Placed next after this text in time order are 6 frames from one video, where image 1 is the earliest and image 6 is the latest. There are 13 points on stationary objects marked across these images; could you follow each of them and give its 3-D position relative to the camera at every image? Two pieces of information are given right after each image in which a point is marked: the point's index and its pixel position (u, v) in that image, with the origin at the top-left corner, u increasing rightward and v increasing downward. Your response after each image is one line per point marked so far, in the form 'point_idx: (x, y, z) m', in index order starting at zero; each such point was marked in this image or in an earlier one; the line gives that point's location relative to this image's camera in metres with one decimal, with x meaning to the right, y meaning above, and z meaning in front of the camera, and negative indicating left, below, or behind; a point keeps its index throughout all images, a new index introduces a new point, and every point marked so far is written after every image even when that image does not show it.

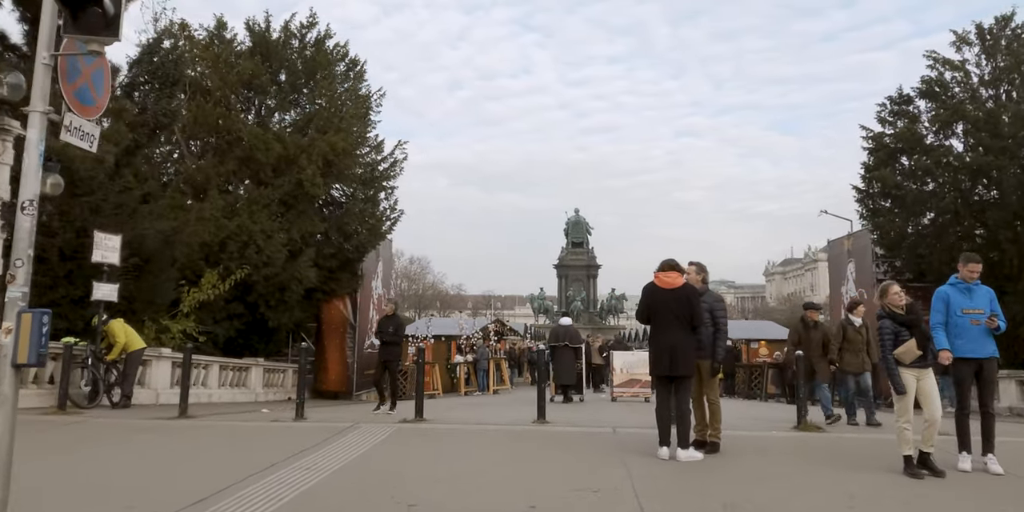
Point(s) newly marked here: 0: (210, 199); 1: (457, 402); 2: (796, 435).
0: (-7.1, +1.4, +18.7) m
1: (-1.2, -3.4, +18.7) m
2: (+3.2, -2.0, +9.1) m
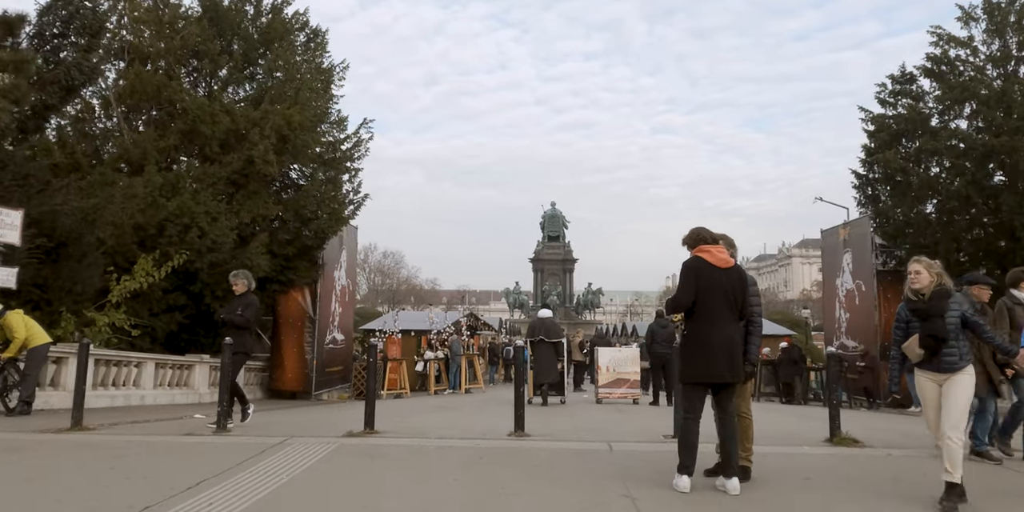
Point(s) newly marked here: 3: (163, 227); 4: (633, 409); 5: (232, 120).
0: (-7.6, +1.7, +16.7) m
1: (-1.8, -3.1, +16.9) m
2: (+2.9, -1.8, +7.4) m
3: (-7.2, +0.6, +16.5) m
4: (+2.1, -2.6, +13.8) m
5: (-6.3, +3.1, +18.2) m
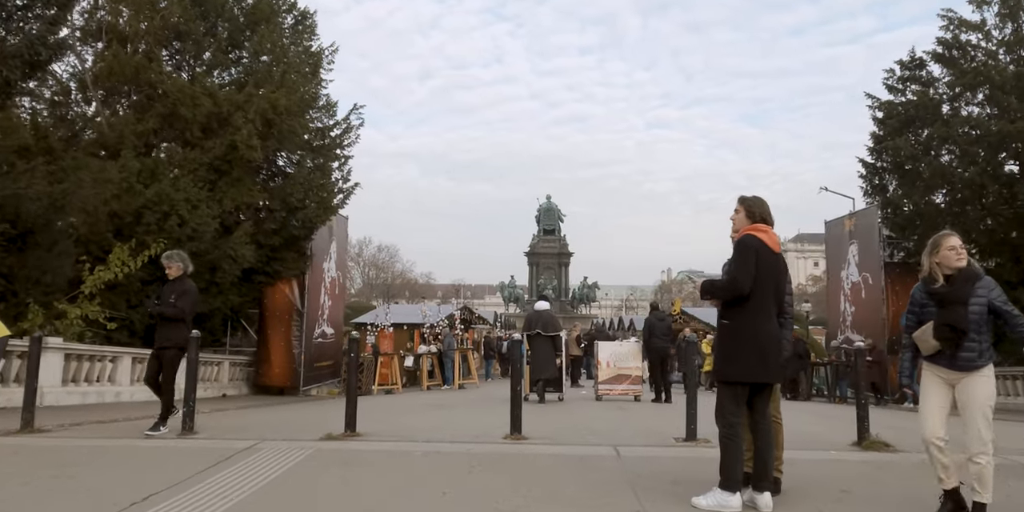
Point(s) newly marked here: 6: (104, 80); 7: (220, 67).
0: (-7.7, +1.9, +15.8) m
1: (-1.9, -2.9, +16.1) m
2: (+2.9, -1.7, +6.6) m
3: (-7.3, +0.8, +15.7) m
4: (+2.0, -2.4, +13.0) m
5: (-6.4, +3.3, +17.4) m
6: (-8.8, +3.8, +17.4) m
7: (-7.2, +4.6, +19.9) m
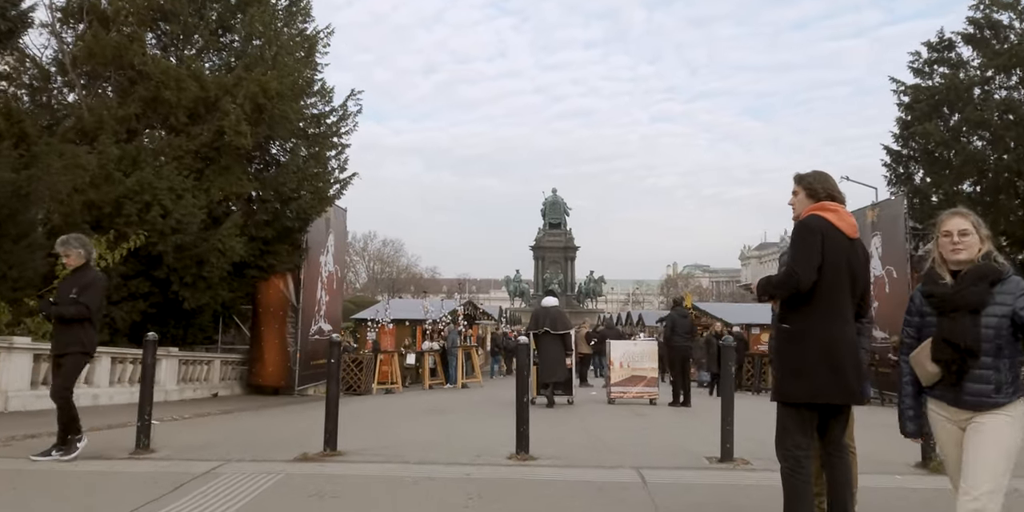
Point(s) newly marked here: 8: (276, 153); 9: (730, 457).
0: (-7.6, +2.0, +14.8) m
1: (-1.8, -2.7, +15.1) m
2: (+3.0, -1.6, +5.6) m
3: (-7.2, +0.9, +14.7) m
4: (+2.1, -2.3, +12.0) m
5: (-6.3, +3.4, +16.3) m
6: (-8.7, +4.0, +16.4) m
7: (-7.1, +4.8, +18.8) m
8: (-5.7, +2.5, +19.3) m
9: (+1.8, -1.6, +6.5) m
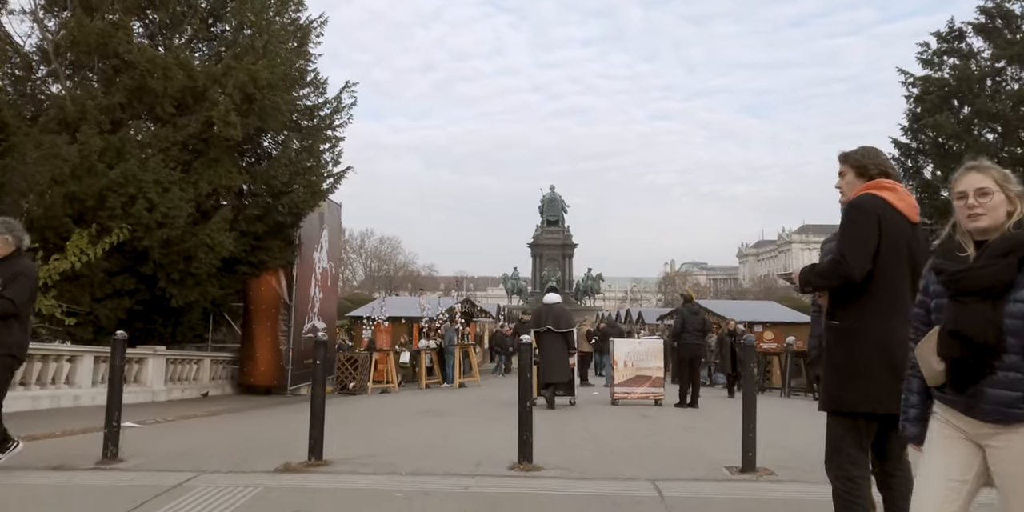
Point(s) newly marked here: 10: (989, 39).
0: (-7.6, +2.1, +14.2) m
1: (-1.8, -2.6, +14.5) m
2: (+3.0, -1.5, +5.0) m
3: (-7.2, +1.0, +14.1) m
4: (+2.1, -2.2, +11.5) m
5: (-6.3, +3.5, +15.8) m
6: (-8.7, +4.0, +15.8) m
7: (-7.1, +4.9, +18.3) m
8: (-5.7, +2.6, +18.8) m
9: (+1.8, -1.6, +5.9) m
10: (+11.5, +5.2, +19.5) m
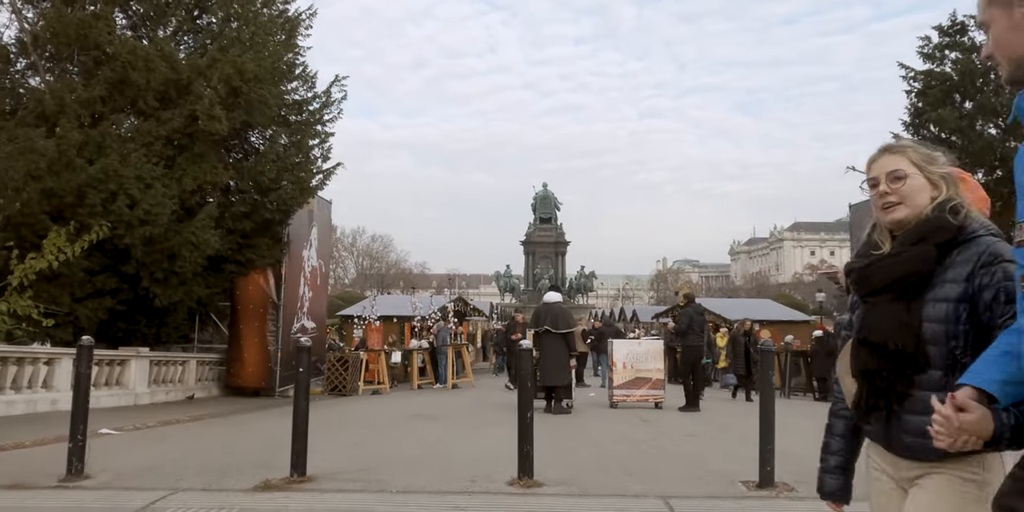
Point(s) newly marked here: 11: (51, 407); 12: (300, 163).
0: (-7.7, +2.2, +13.7) m
1: (-1.9, -2.6, +14.1) m
2: (+3.0, -1.5, +4.6) m
3: (-7.3, +1.0, +13.6) m
4: (+2.0, -2.2, +11.0) m
5: (-6.4, +3.5, +15.2) m
6: (-8.9, +4.1, +15.3) m
7: (-7.3, +4.9, +17.7) m
8: (-5.8, +2.6, +18.3) m
9: (+1.8, -1.5, +5.5) m
10: (+11.4, +5.3, +19.1) m
11: (-7.1, -2.3, +12.4) m
12: (-4.7, +2.1, +17.9) m
